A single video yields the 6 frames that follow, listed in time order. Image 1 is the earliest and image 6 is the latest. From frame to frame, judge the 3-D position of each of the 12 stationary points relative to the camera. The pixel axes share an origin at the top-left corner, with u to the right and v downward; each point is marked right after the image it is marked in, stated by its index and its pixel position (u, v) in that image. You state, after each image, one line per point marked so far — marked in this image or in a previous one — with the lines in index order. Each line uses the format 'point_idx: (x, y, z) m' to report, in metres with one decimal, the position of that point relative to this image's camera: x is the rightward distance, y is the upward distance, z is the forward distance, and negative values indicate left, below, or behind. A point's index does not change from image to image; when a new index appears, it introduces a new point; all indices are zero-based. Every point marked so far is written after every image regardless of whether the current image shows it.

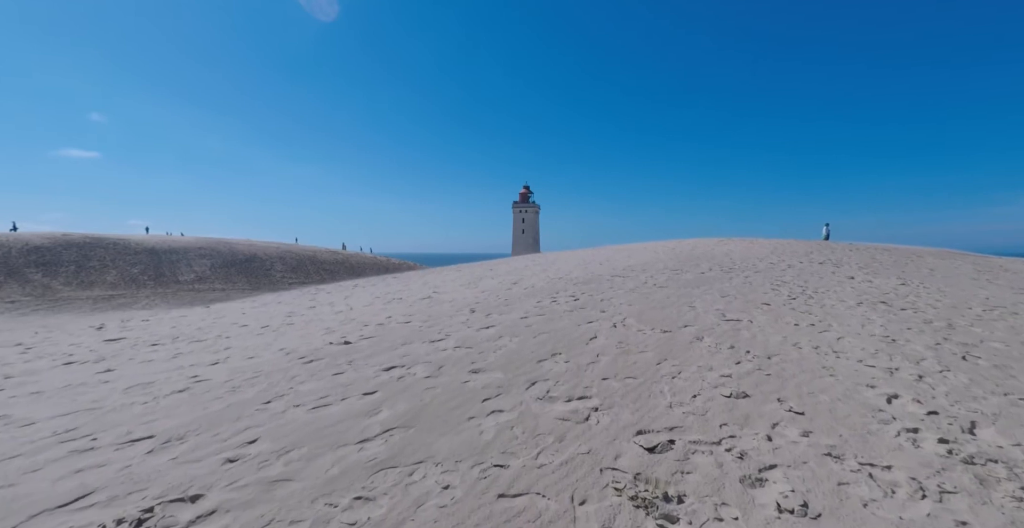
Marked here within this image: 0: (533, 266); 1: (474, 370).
0: (+0.8, -0.1, +13.8) m
1: (-0.4, -1.2, +4.6) m
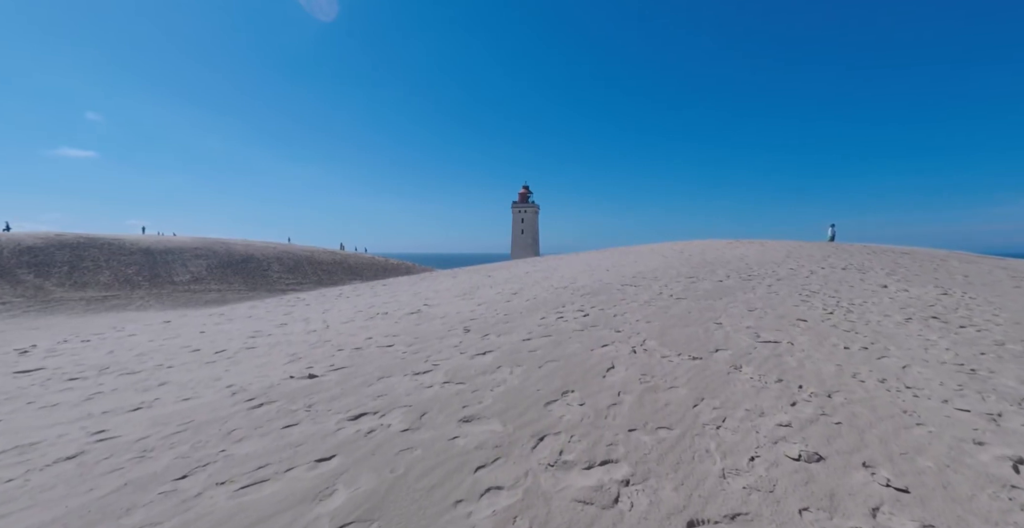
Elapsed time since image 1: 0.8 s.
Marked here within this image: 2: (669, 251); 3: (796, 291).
0: (+0.8, -0.3, +12.8) m
1: (-0.4, -1.4, +3.7) m
2: (+7.3, +0.5, +18.8) m
3: (+6.6, -0.6, +9.5) m
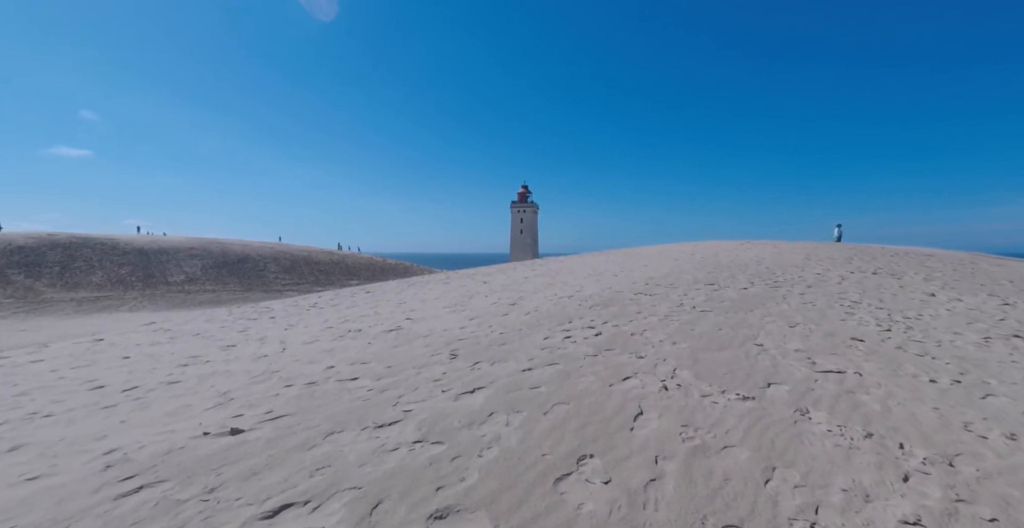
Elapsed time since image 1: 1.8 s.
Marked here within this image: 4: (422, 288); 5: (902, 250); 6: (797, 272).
0: (+0.7, -0.4, +11.6) m
1: (-0.4, -1.5, +2.5) m
2: (+7.3, +0.4, +17.6) m
3: (+6.6, -0.7, +8.3) m
4: (-2.4, -0.7, +10.8) m
5: (+17.3, +0.6, +18.1) m
6: (+8.4, -0.2, +12.0) m
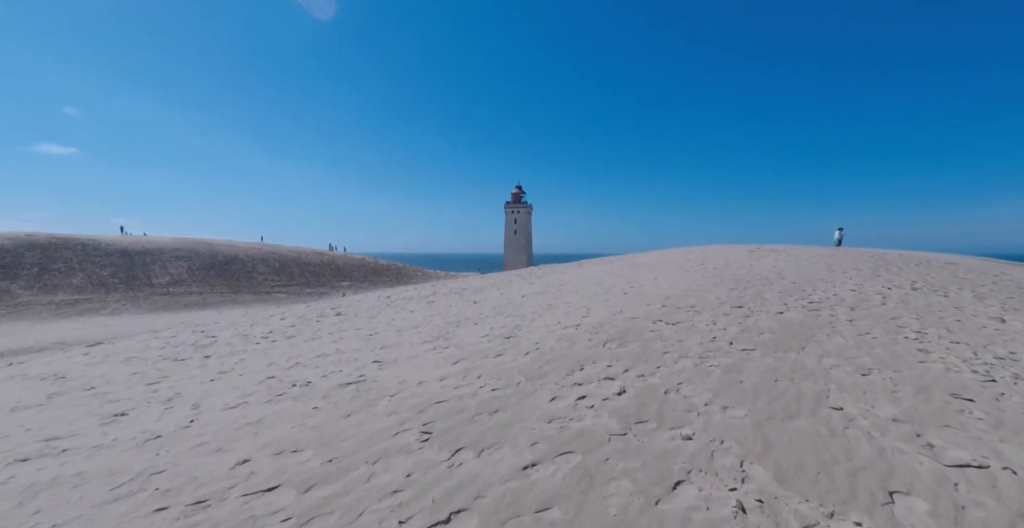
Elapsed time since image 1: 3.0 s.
0: (+0.6, -0.8, +10.1) m
1: (-0.4, -1.9, +1.0) m
2: (+7.0, 0.0, +16.2) m
3: (+6.5, -1.1, +6.9) m
4: (-2.5, -1.0, +9.2) m
5: (+17.1, +0.2, +16.9) m
6: (+8.2, -0.6, +10.6) m
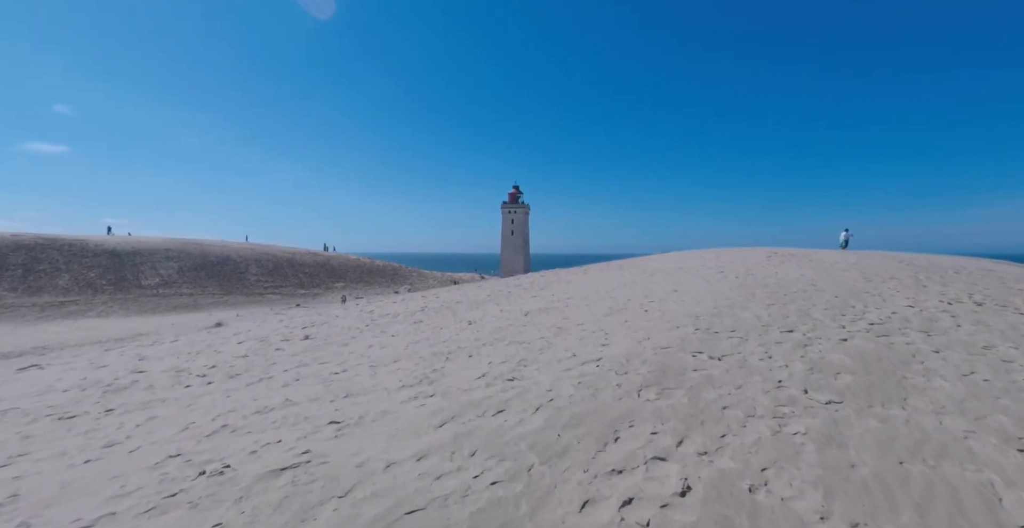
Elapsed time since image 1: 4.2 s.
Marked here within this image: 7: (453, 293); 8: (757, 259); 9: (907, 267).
0: (+0.6, -1.0, +8.6) m
1: (-0.3, -2.1, -0.5) m
2: (+7.0, -0.2, +14.7) m
3: (+6.6, -1.4, +5.4) m
4: (-2.5, -1.3, +7.7) m
5: (+17.1, -0.1, +15.5) m
6: (+8.3, -0.9, +9.1) m
7: (-1.9, -0.9, +13.0) m
8: (+10.8, +0.2, +18.0) m
9: (+14.7, 0.0, +15.2) m
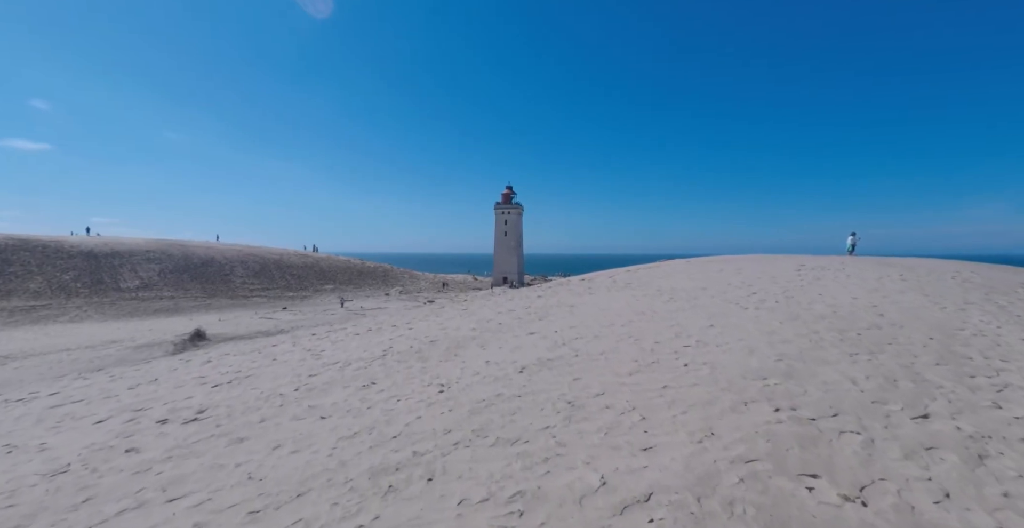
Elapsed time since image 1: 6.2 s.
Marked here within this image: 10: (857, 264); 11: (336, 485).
0: (+0.5, -1.6, +6.0) m
1: (-0.4, -2.7, -3.1) m
2: (+6.8, -0.8, +12.3) m
3: (+6.5, -2.0, +3.0) m
4: (-2.6, -1.9, +5.1) m
5: (+16.8, -0.7, +13.2) m
6: (+8.1, -1.5, +6.7) m
7: (-2.1, -1.5, +10.4) m
8: (+10.5, -0.3, +15.6) m
9: (+14.5, -0.6, +12.9) m
10: (+15.0, 0.0, +17.7) m
11: (-1.7, -1.9, +3.8) m
